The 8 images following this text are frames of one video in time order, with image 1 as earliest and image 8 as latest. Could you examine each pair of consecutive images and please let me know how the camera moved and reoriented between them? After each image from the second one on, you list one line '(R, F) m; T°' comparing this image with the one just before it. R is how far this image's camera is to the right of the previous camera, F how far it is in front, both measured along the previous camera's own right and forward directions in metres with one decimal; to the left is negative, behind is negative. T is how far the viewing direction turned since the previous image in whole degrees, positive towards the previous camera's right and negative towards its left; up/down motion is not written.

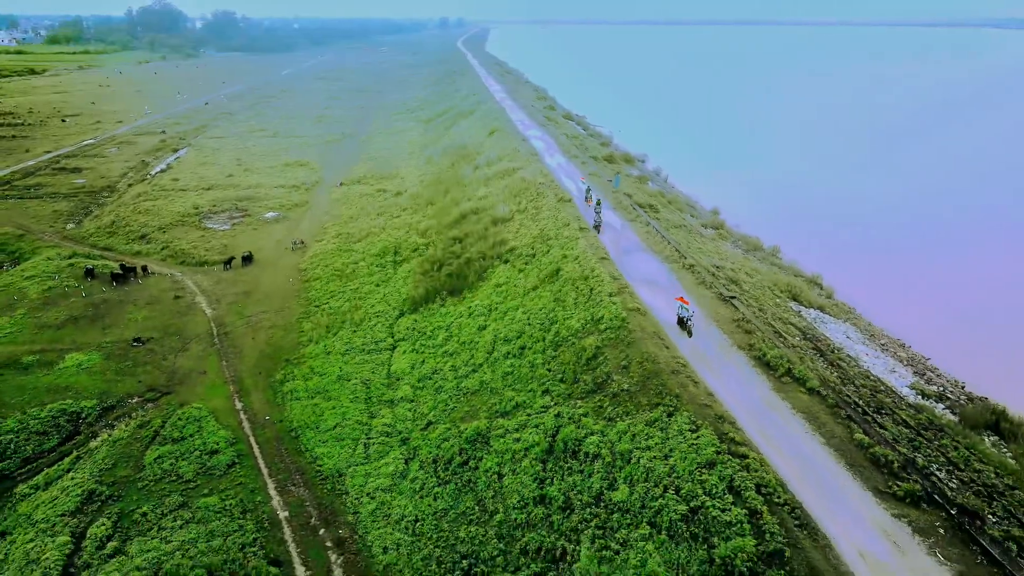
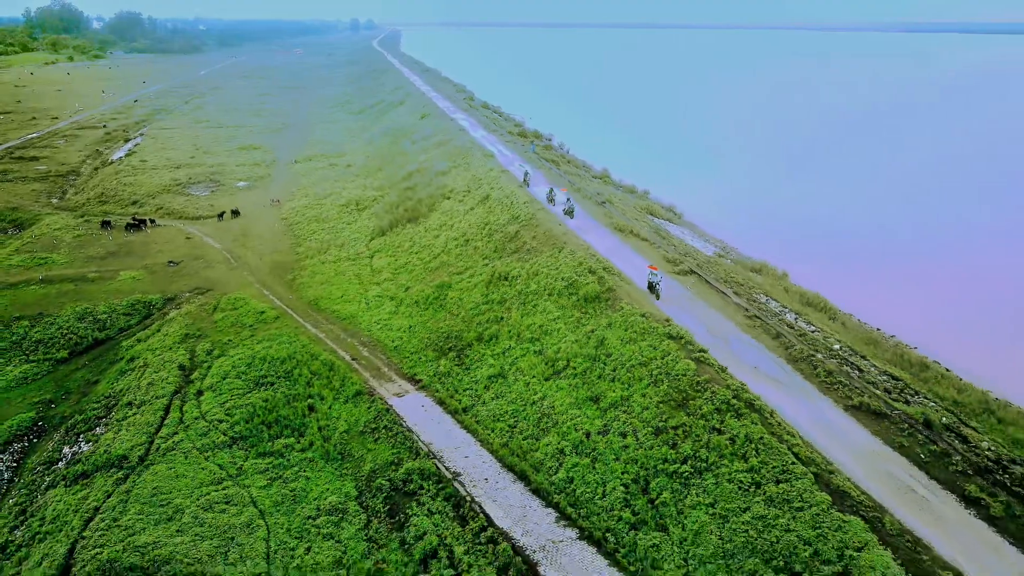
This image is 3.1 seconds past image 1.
(-1.1, -8.2) m; +6°
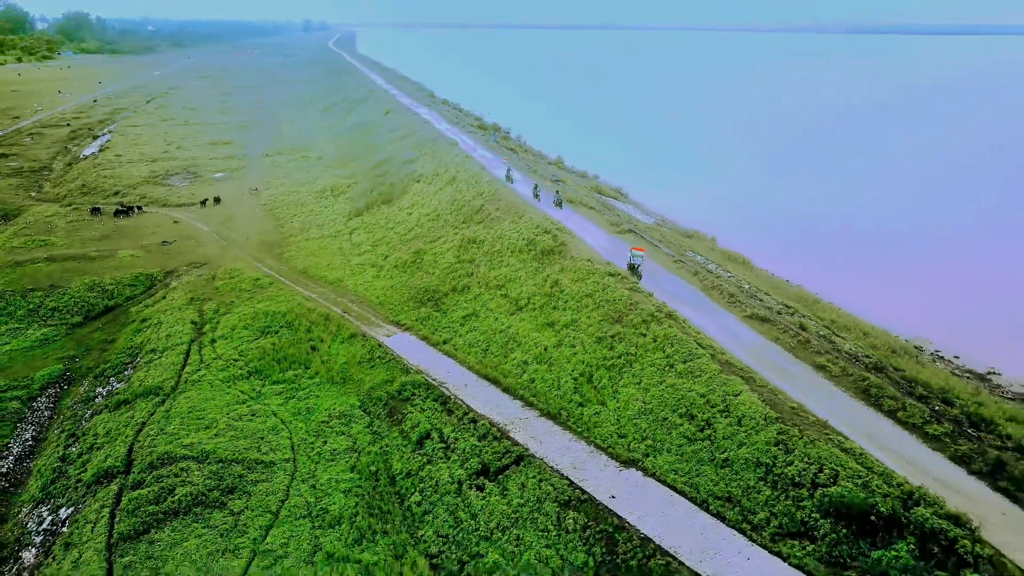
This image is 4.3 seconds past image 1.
(-0.3, -3.4) m; +3°
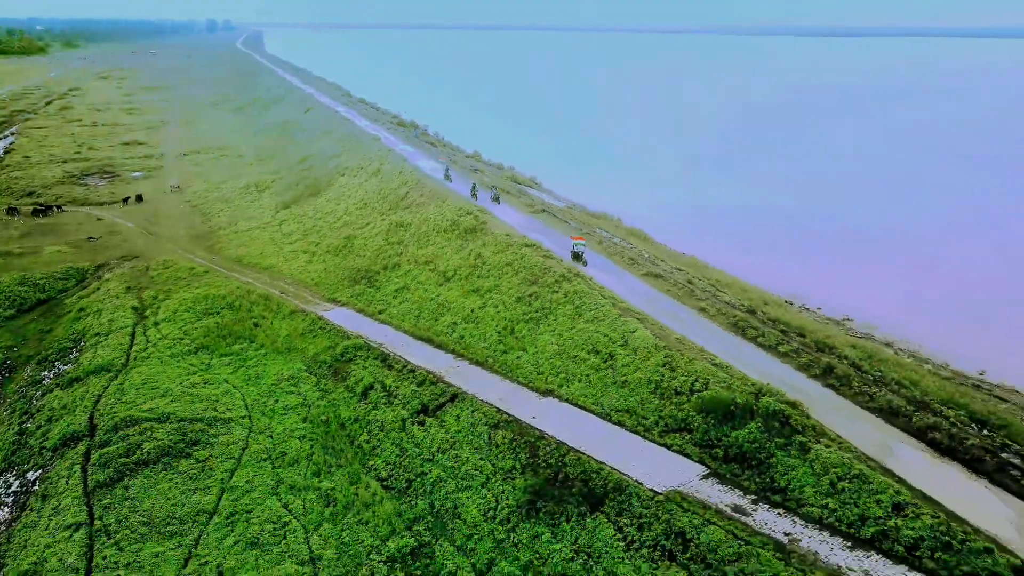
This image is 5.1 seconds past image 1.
(-0.2, -2.2) m; +6°
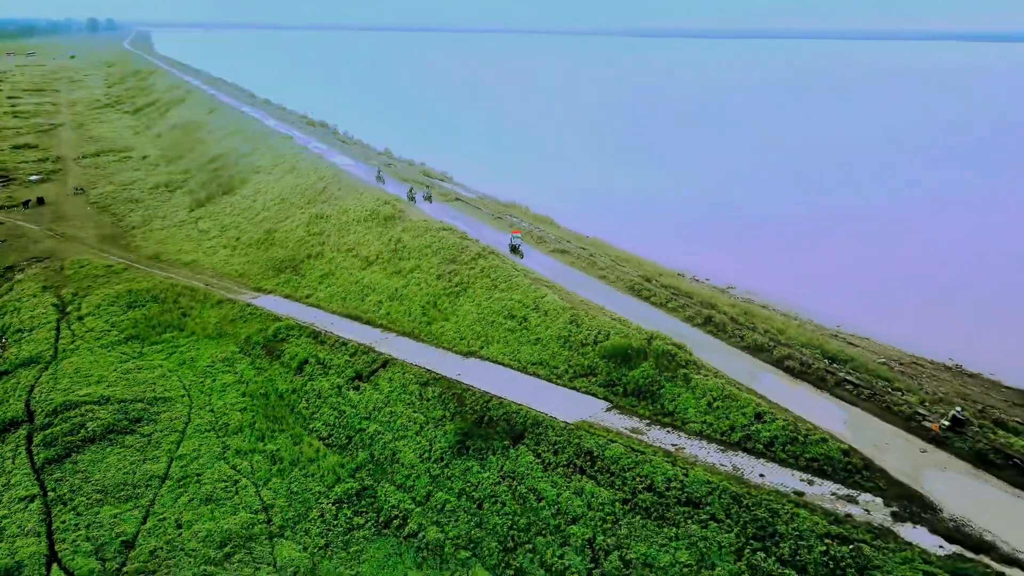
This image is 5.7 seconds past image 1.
(-0.3, -1.8) m; +7°
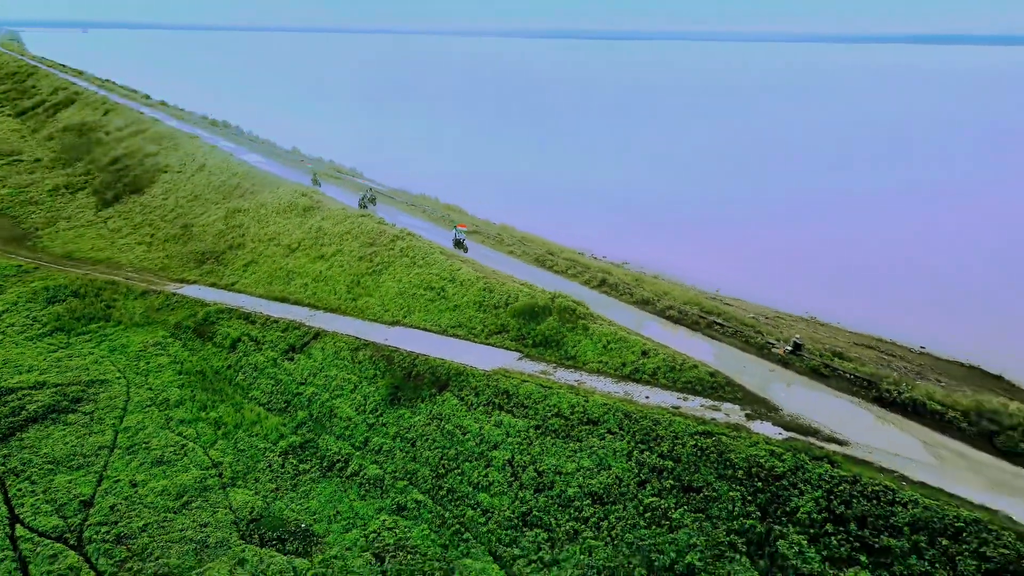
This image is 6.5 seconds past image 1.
(-0.3, -2.0) m; +7°
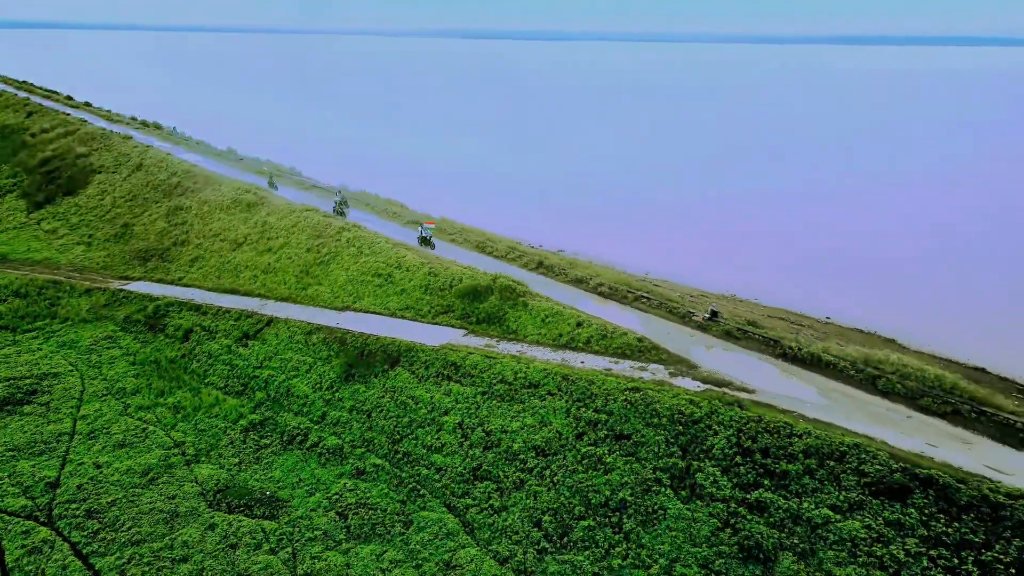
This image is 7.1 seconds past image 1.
(-0.1, -1.3) m; +5°
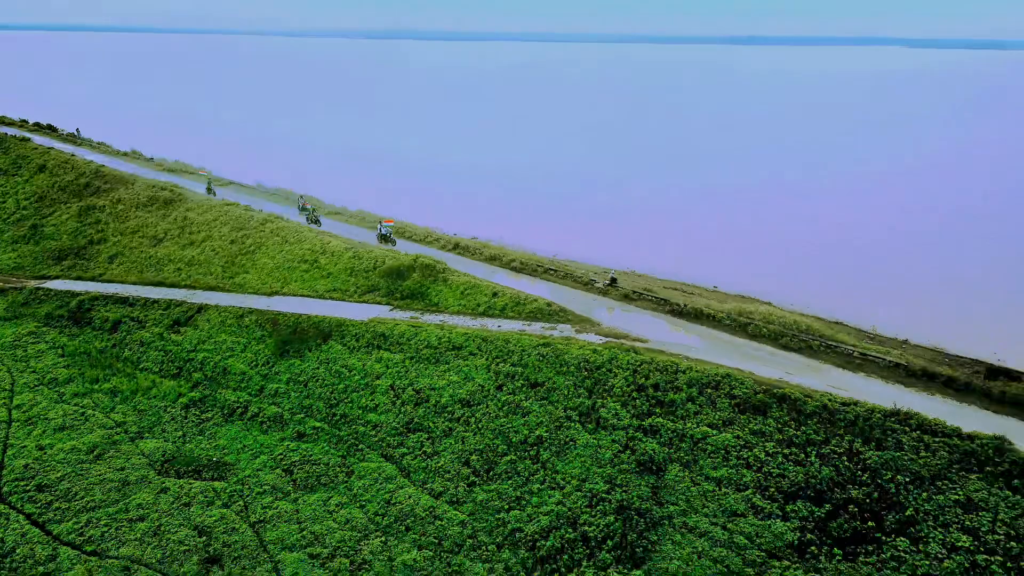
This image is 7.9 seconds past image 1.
(-0.2, -1.7) m; +7°
